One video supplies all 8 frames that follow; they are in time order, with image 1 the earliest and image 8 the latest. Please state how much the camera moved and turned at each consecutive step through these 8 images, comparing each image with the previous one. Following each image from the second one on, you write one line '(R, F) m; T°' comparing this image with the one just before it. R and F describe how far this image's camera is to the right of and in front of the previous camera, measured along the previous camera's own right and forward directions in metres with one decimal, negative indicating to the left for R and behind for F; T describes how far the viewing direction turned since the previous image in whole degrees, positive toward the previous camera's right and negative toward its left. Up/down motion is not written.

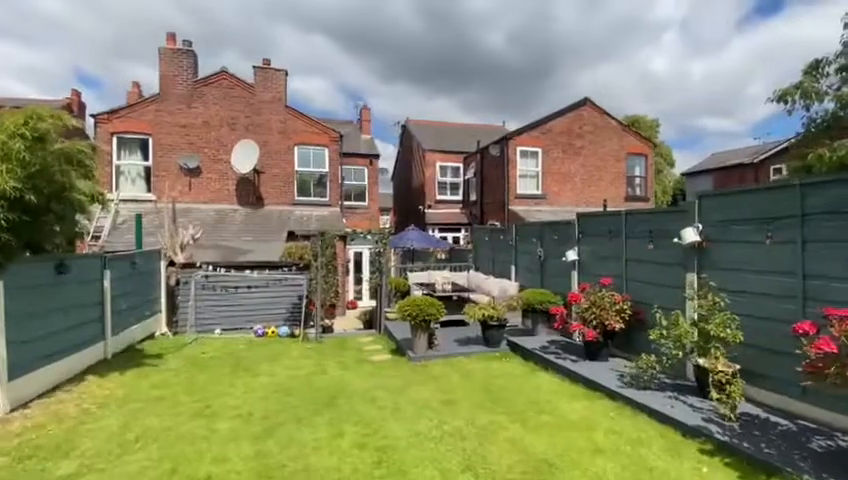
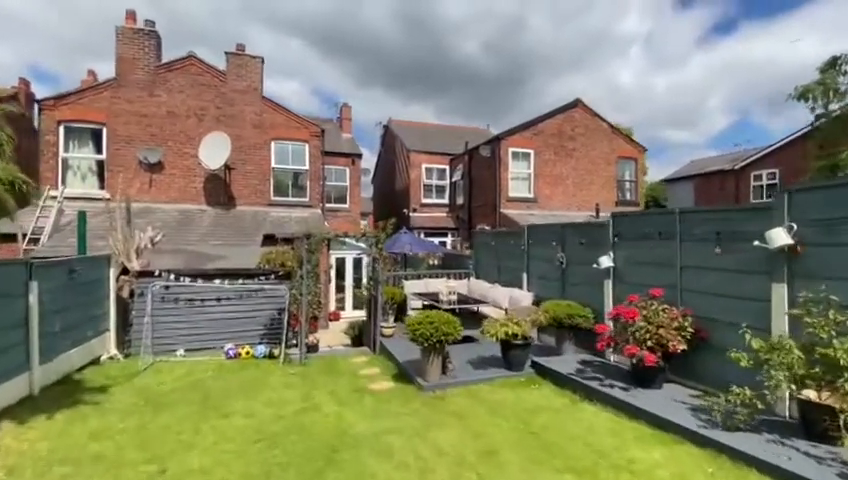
(-0.7, +1.4) m; +4°
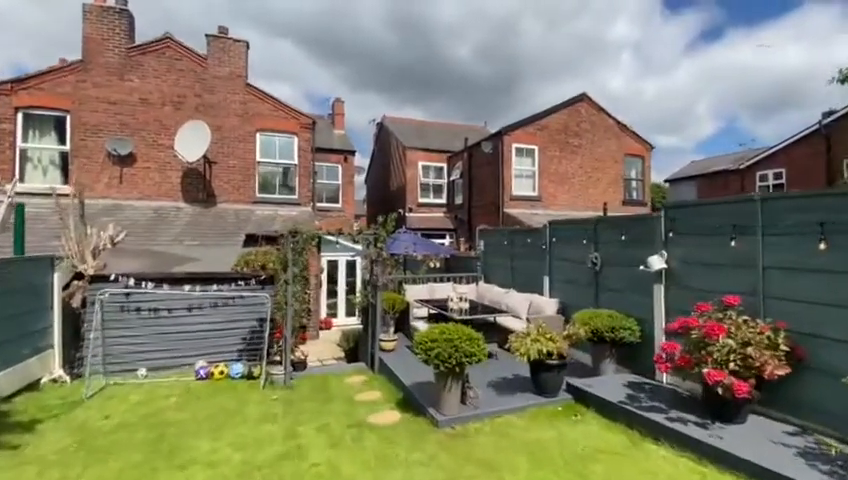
(-0.3, +1.4) m; +1°
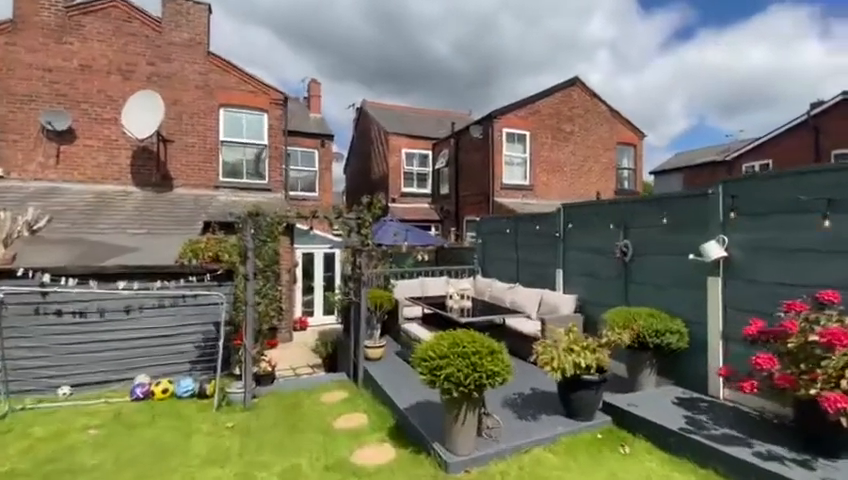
(-0.3, +1.4) m; +3°
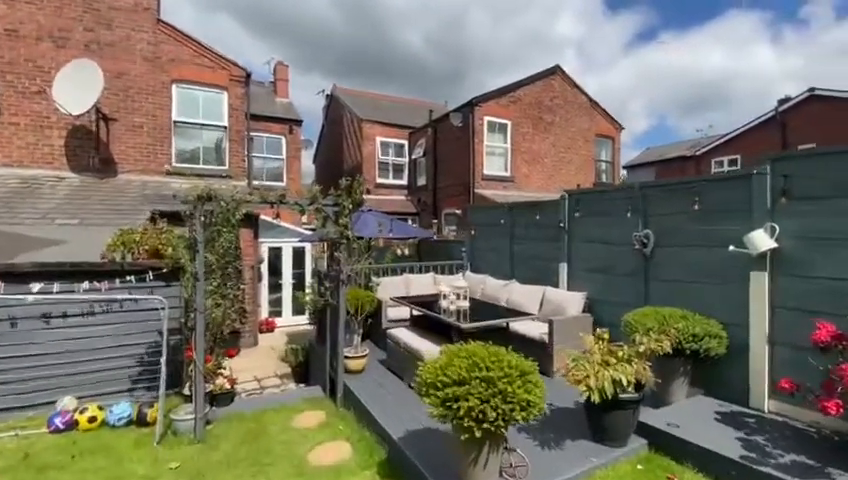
(-0.3, +1.0) m; +4°
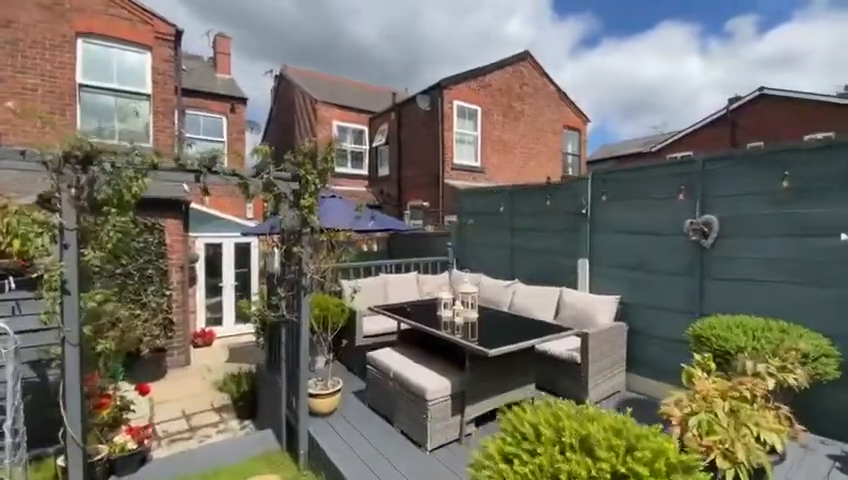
(-0.4, +1.6) m; +7°
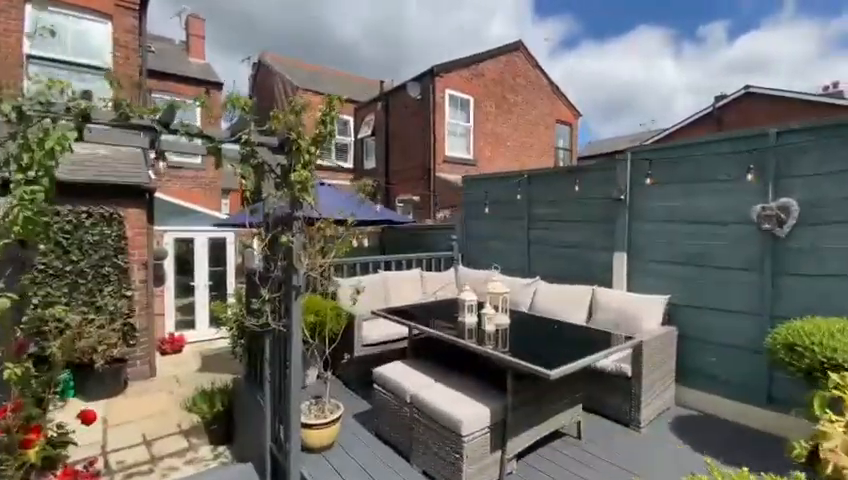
(-0.4, +0.9) m; +3°
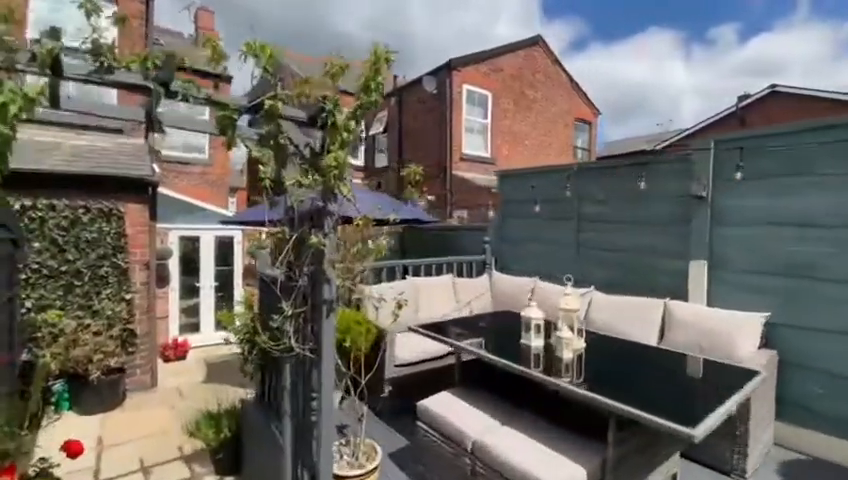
(-0.4, +0.7) m; -1°
